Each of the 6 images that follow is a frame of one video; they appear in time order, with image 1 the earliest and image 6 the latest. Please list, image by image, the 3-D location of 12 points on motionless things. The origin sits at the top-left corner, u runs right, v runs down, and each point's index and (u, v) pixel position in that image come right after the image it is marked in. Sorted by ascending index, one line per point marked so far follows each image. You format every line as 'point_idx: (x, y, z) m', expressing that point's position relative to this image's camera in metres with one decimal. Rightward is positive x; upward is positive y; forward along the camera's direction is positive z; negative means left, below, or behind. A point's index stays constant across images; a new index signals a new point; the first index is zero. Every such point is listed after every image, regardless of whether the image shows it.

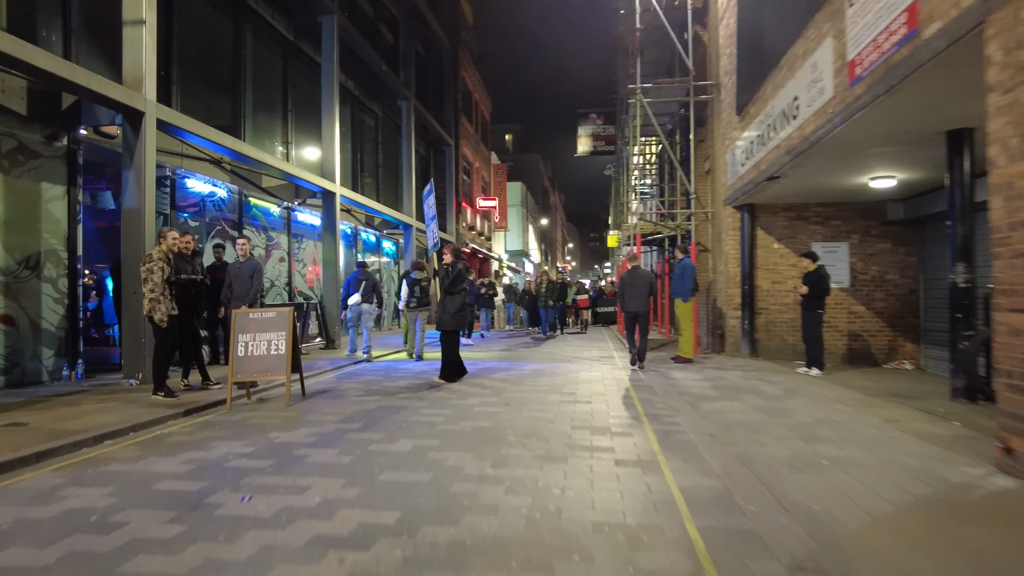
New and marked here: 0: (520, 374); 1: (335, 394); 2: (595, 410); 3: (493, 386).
0: (+0.1, -1.1, +8.2) m
1: (-1.9, -1.2, +6.9) m
2: (+0.8, -1.1, +5.8) m
3: (-0.2, -1.1, +7.3) m
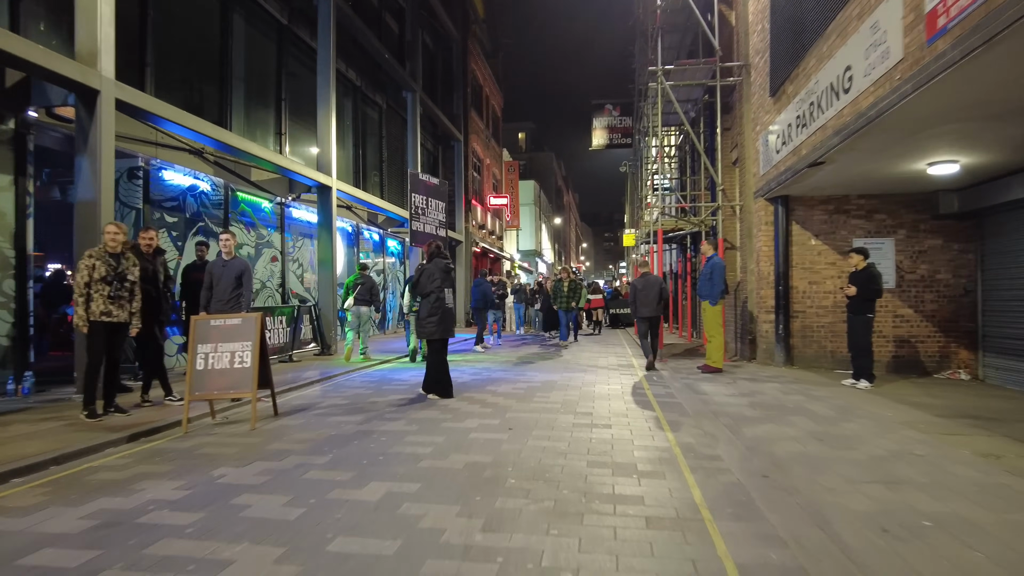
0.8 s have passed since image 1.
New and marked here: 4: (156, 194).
0: (+0.2, -1.1, +7.2) m
1: (-1.9, -1.2, +6.0) m
2: (+0.8, -1.1, +4.8) m
3: (-0.2, -1.1, +6.3) m
4: (-5.0, +1.3, +8.8) m
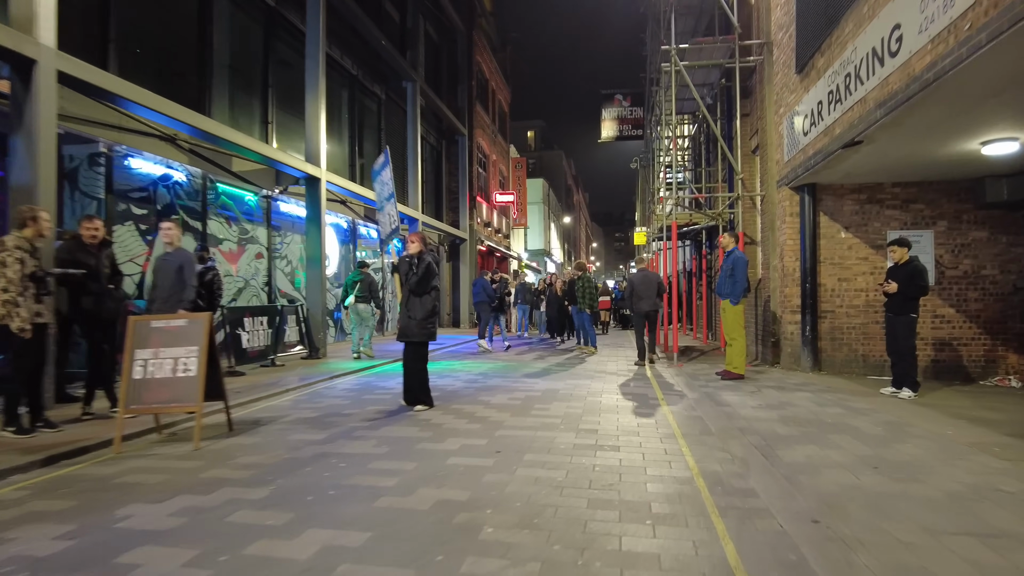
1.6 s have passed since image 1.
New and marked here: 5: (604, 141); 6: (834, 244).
0: (+0.1, -1.1, +6.4) m
1: (-1.9, -1.2, +5.2) m
2: (+0.7, -1.1, +3.9) m
3: (-0.2, -1.1, +5.5) m
4: (-5.0, +1.4, +8.0) m
5: (+2.6, +4.2, +18.2) m
6: (+4.6, +0.6, +9.1) m
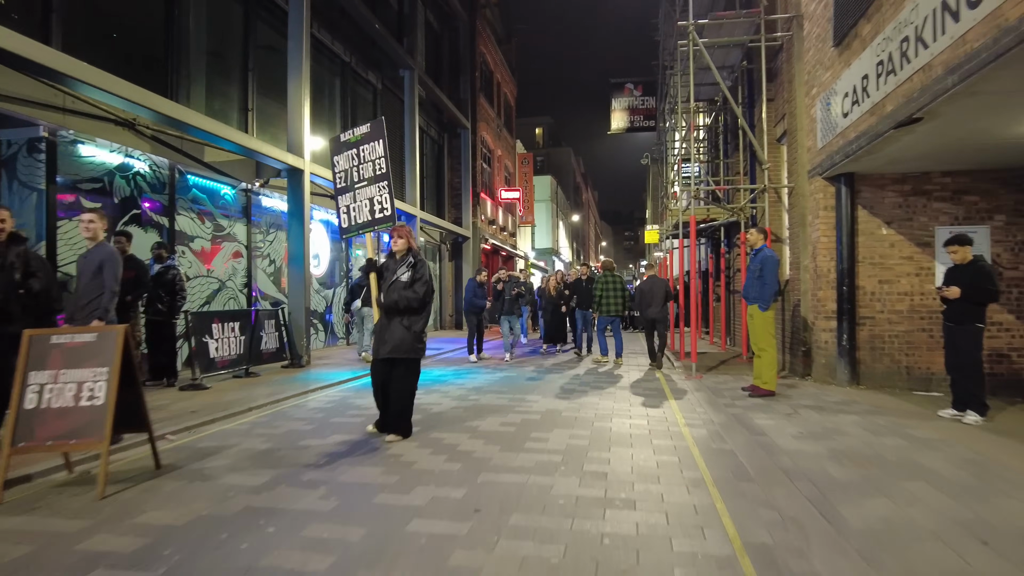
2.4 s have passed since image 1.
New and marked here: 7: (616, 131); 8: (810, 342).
0: (+0.1, -1.2, +5.4) m
1: (-2.0, -1.2, +4.3) m
2: (+0.6, -1.1, +2.9) m
3: (-0.3, -1.2, +4.5) m
4: (-5.0, +1.3, +7.1) m
5: (+2.8, +4.2, +17.2) m
6: (+4.6, +0.6, +8.0) m
7: (+2.8, +4.3, +17.2) m
8: (+4.1, -0.7, +8.6) m
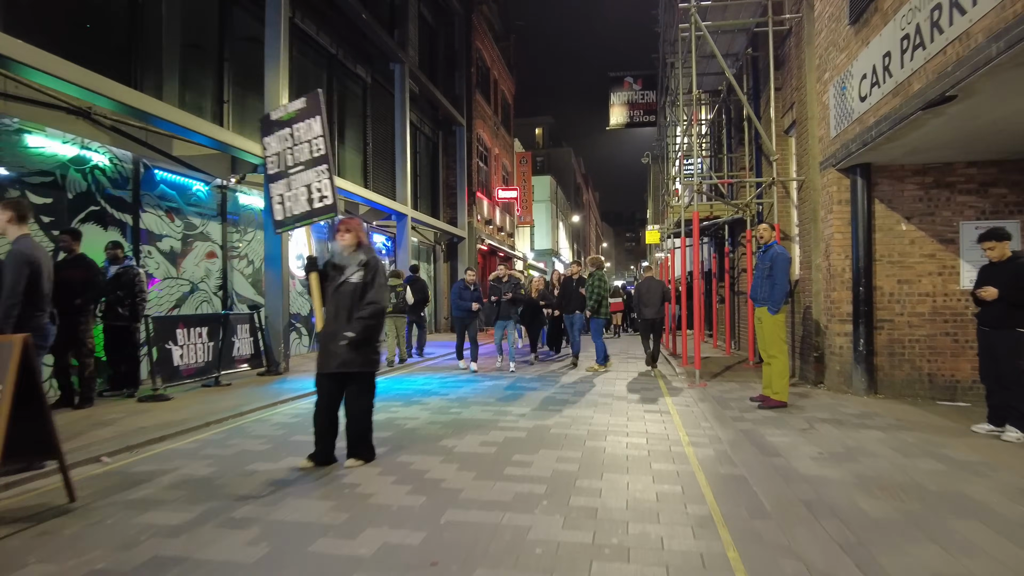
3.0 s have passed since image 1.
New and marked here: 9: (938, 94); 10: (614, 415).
0: (-0.1, -1.2, +4.8) m
1: (-2.2, -1.2, +3.6) m
2: (+0.5, -1.2, +2.3) m
3: (-0.4, -1.2, +3.9) m
4: (-5.2, +1.3, +6.5) m
5: (+2.6, +4.2, +16.5) m
6: (+4.5, +0.6, +7.4) m
7: (+2.7, +4.2, +16.6) m
8: (+3.9, -0.8, +8.0) m
9: (+3.2, +1.5, +4.8) m
10: (+1.0, -1.2, +6.0) m
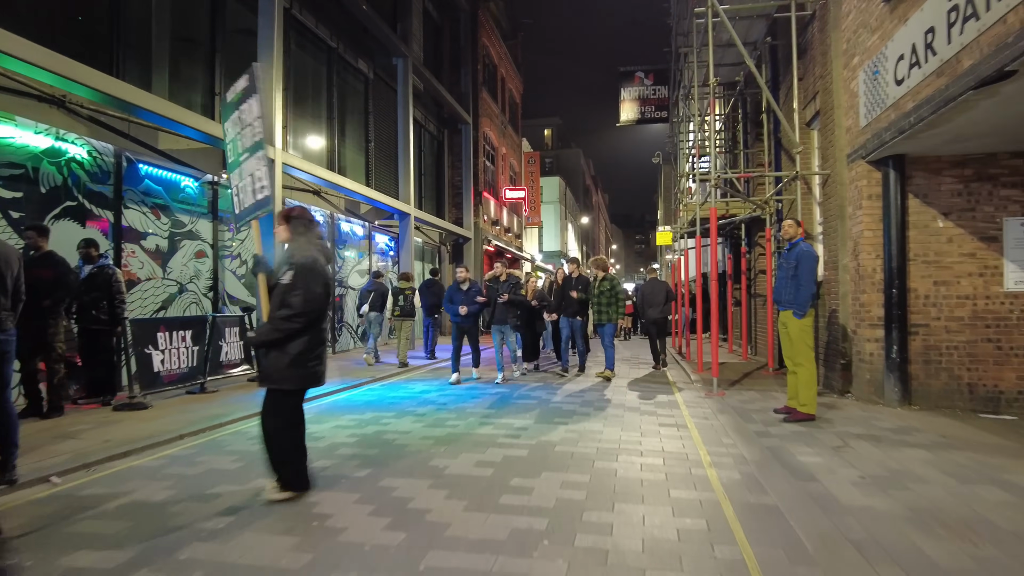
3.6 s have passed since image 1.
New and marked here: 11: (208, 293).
0: (-0.1, -1.2, +4.3) m
1: (-2.2, -1.2, +3.1) m
2: (+0.4, -1.1, +1.8) m
3: (-0.5, -1.2, +3.4) m
4: (-5.1, +1.3, +6.1) m
5: (+2.8, +4.1, +16.0) m
6: (+4.5, +0.6, +6.8) m
7: (+2.9, +4.2, +16.1) m
8: (+4.0, -0.8, +7.4) m
9: (+3.2, +1.5, +4.2) m
10: (+1.0, -1.2, +5.4) m
11: (-4.5, -0.1, +9.3) m
